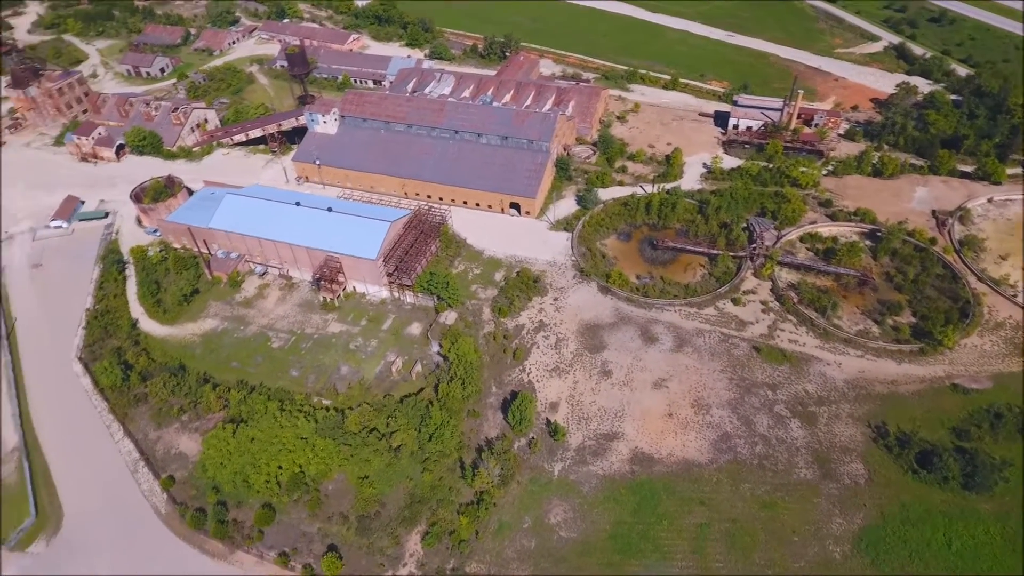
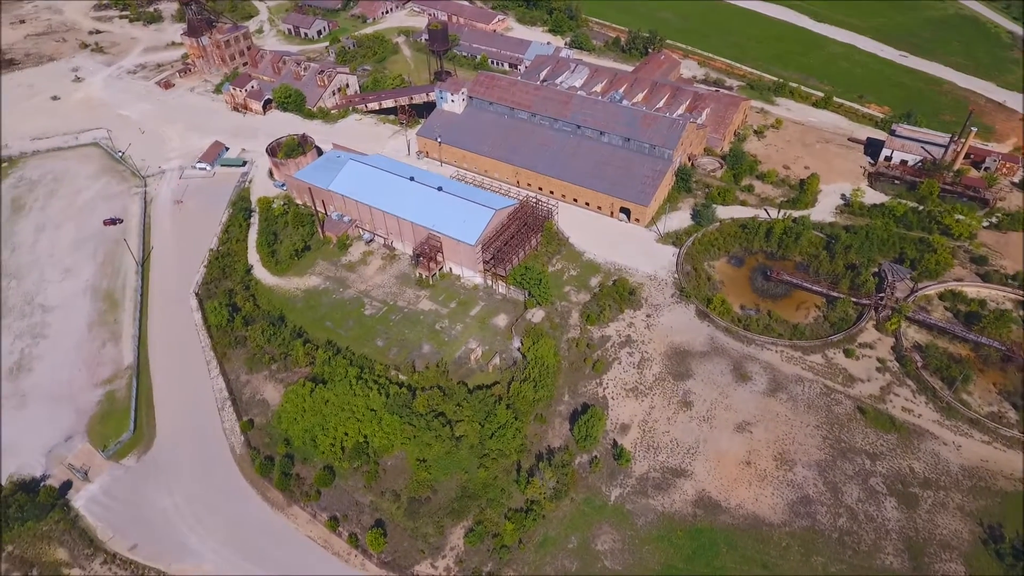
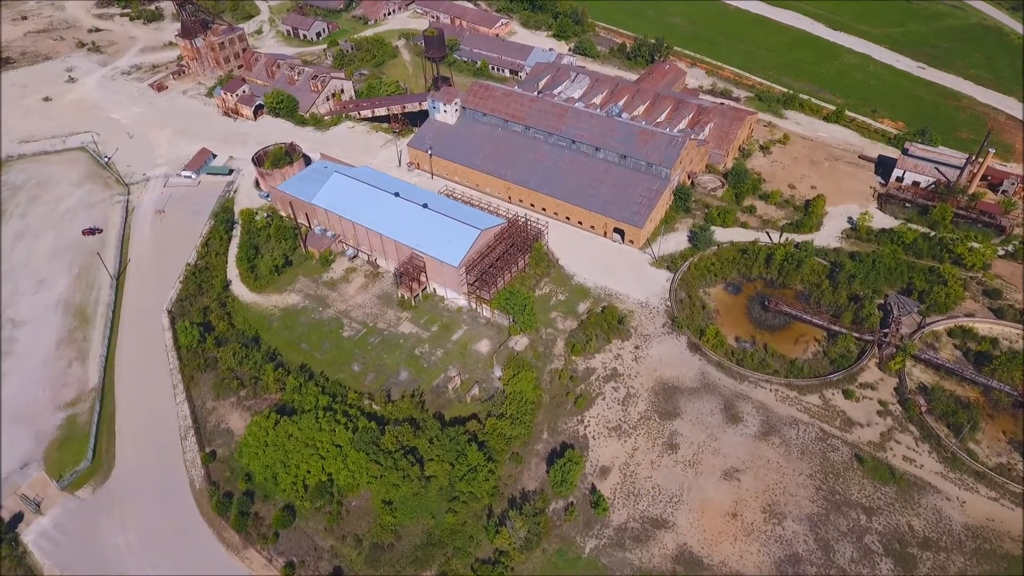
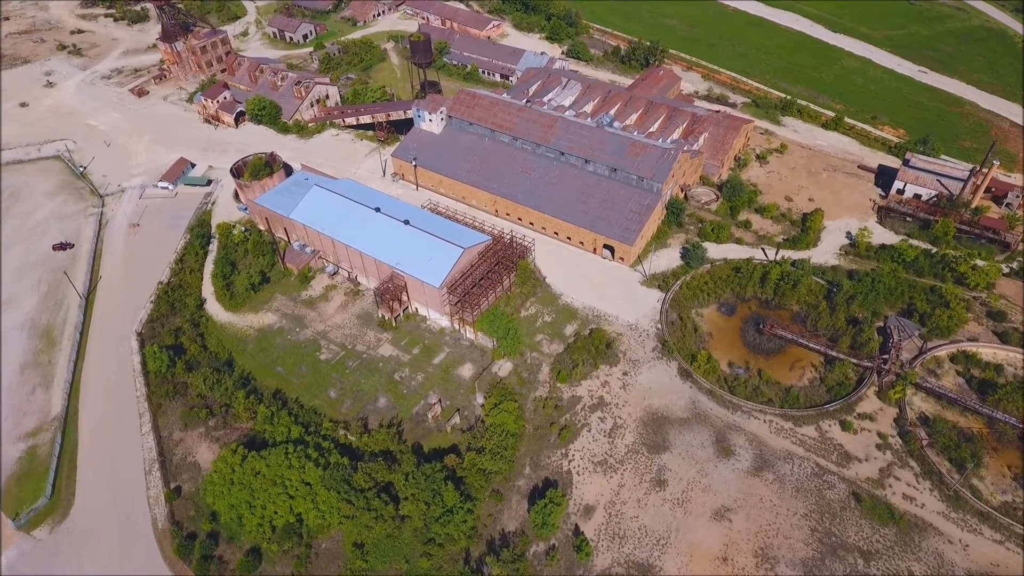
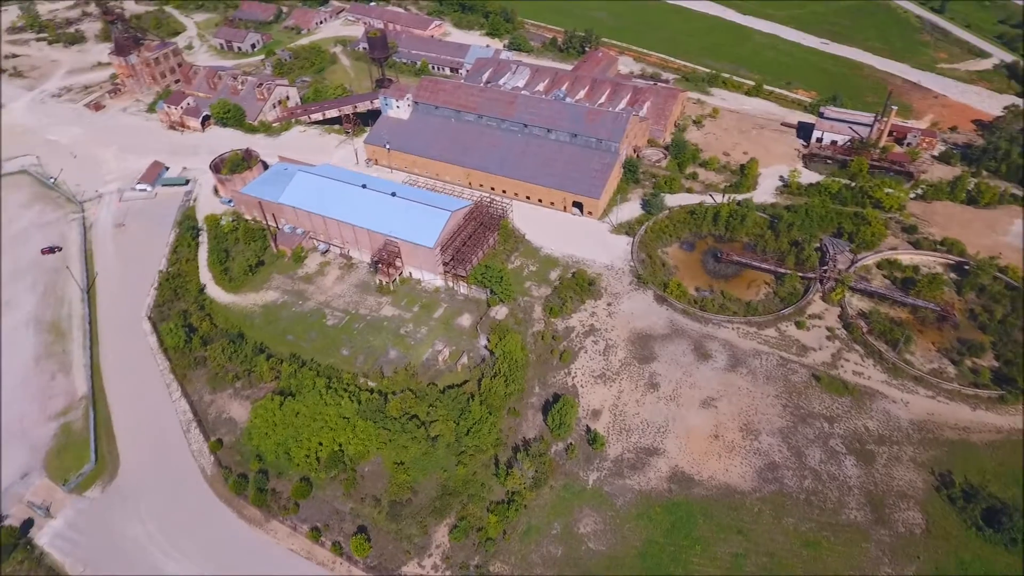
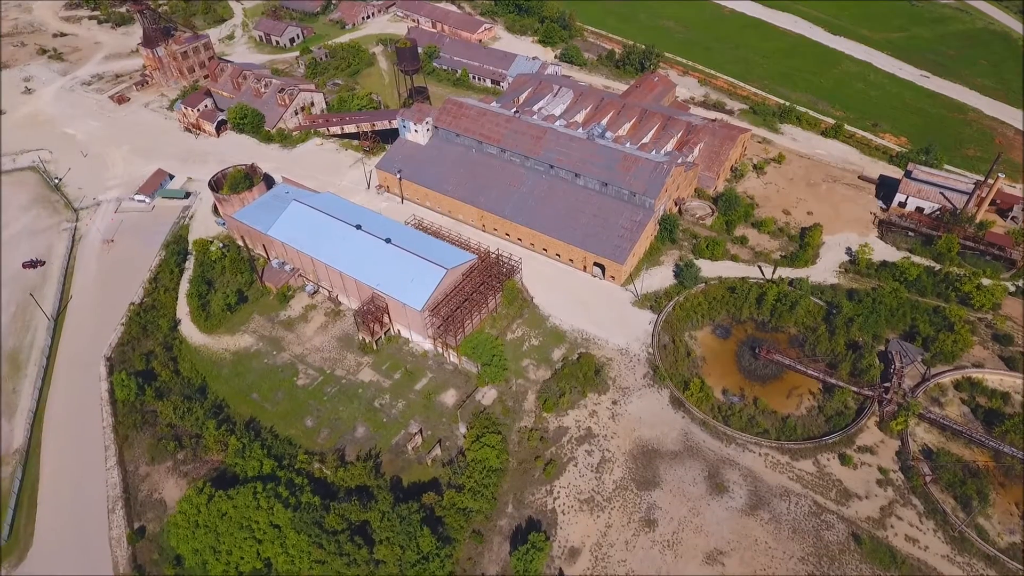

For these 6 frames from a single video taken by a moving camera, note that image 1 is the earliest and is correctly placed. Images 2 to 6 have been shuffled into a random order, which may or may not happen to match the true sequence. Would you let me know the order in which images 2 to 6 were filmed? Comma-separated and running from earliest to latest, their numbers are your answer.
5, 2, 3, 4, 6
